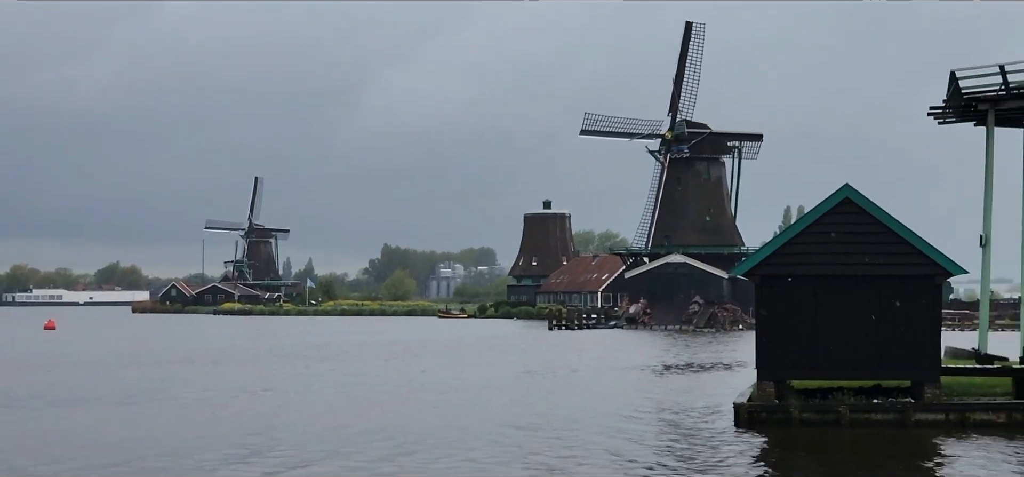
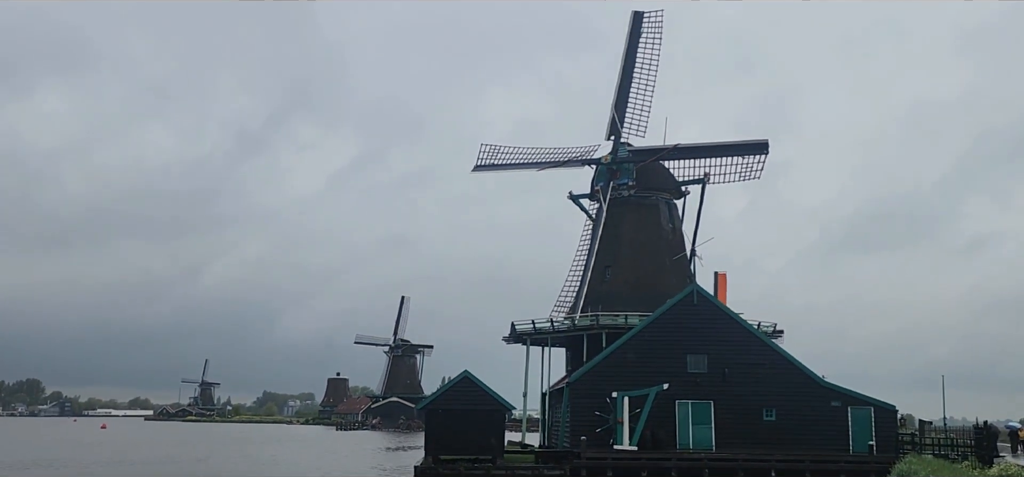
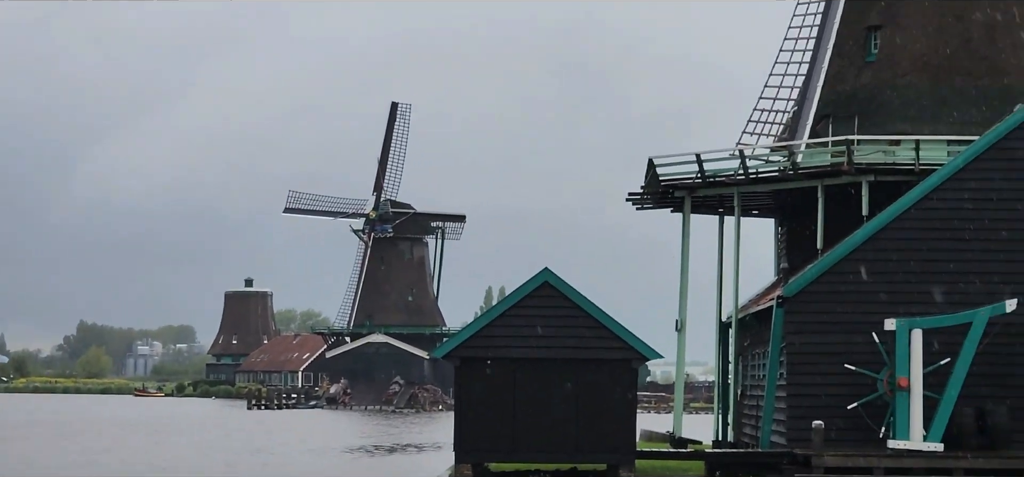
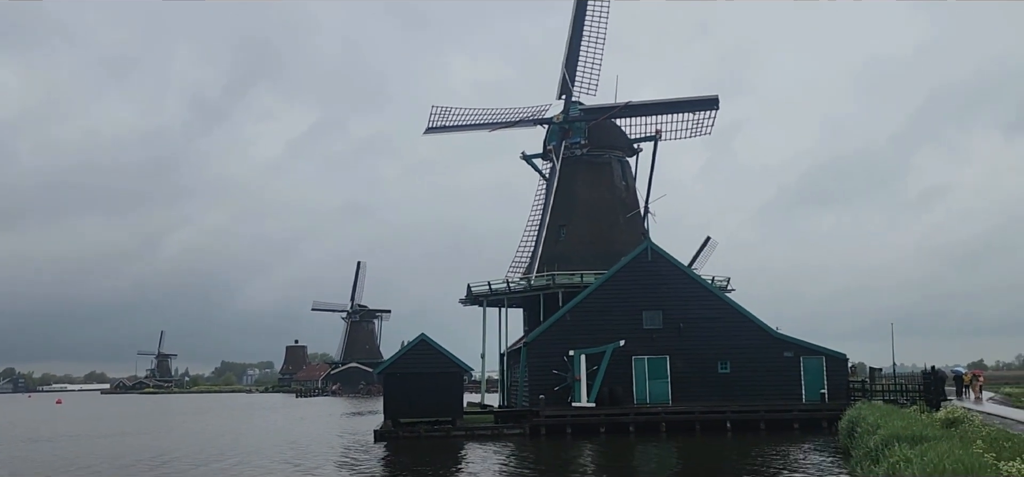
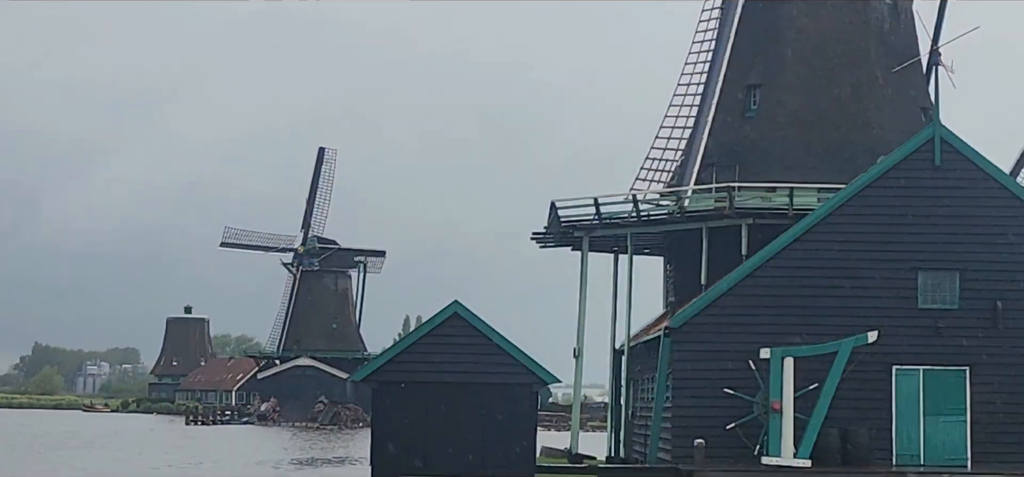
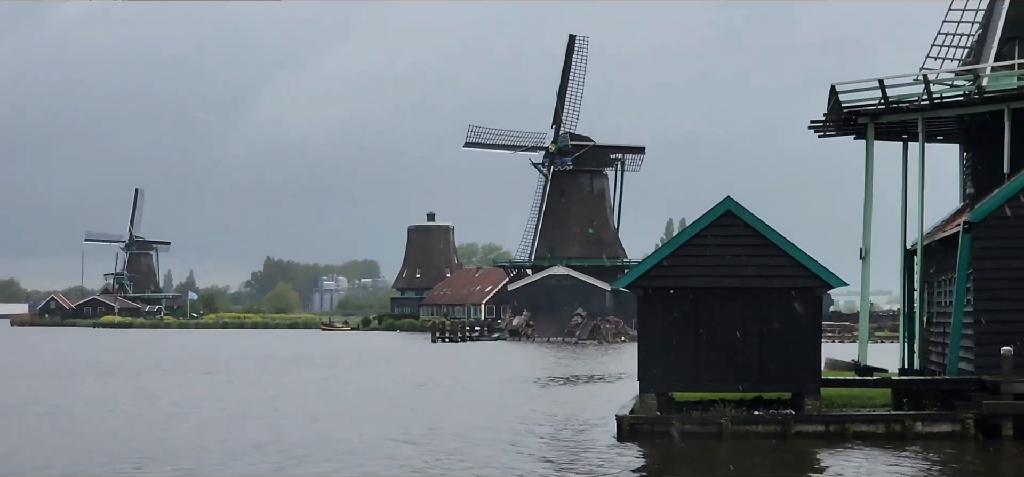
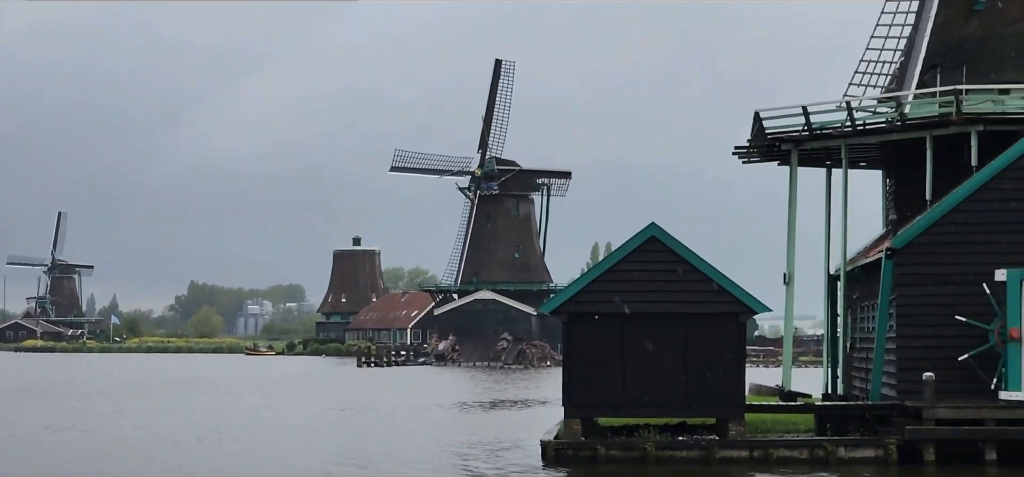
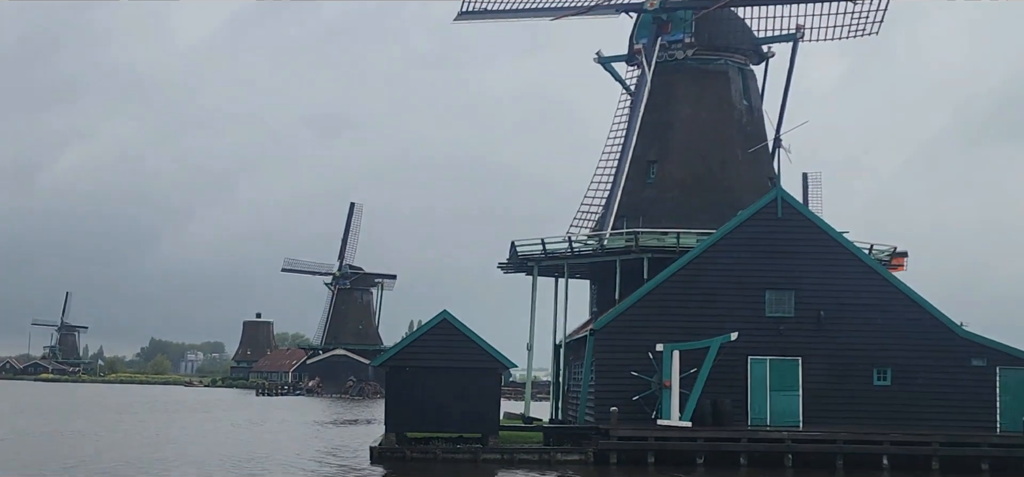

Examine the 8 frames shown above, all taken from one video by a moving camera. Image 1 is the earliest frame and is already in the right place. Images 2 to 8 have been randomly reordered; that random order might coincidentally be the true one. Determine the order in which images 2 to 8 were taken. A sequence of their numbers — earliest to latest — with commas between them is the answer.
6, 7, 3, 5, 8, 2, 4
